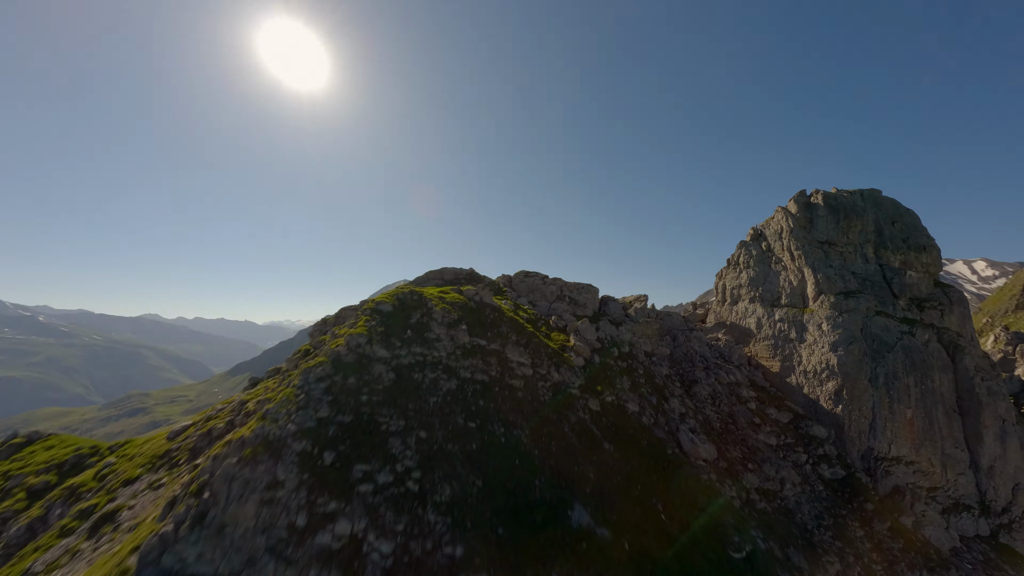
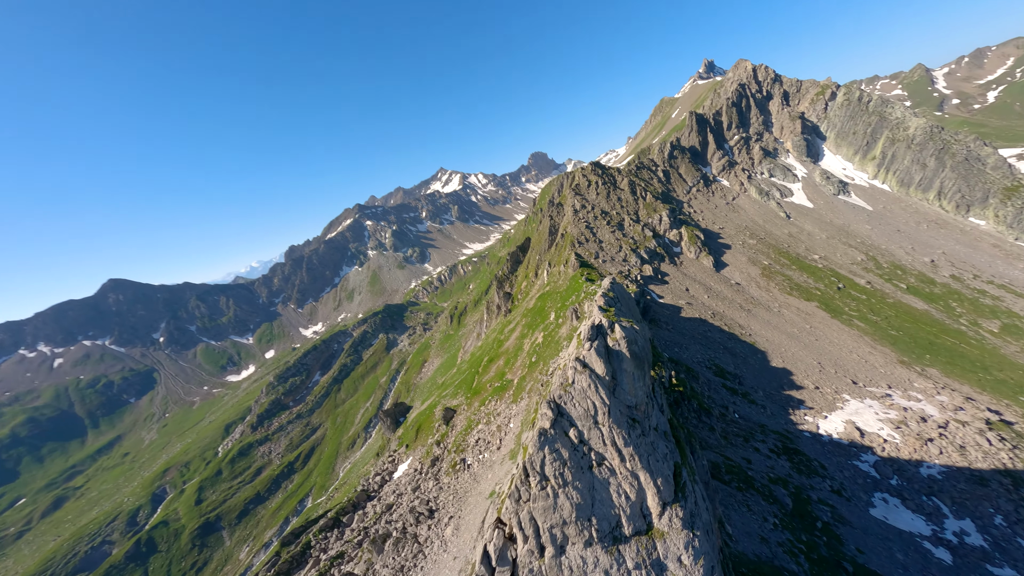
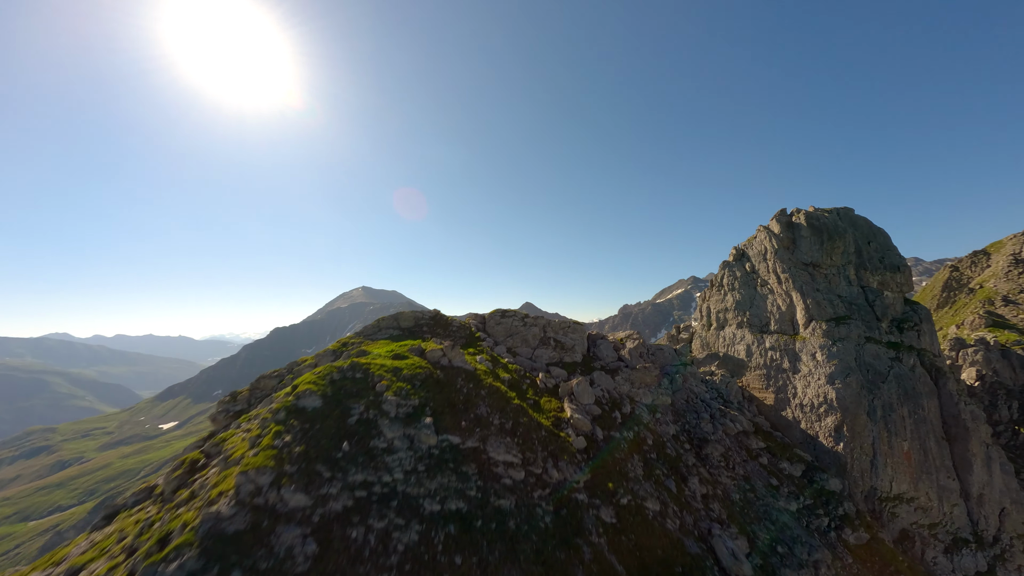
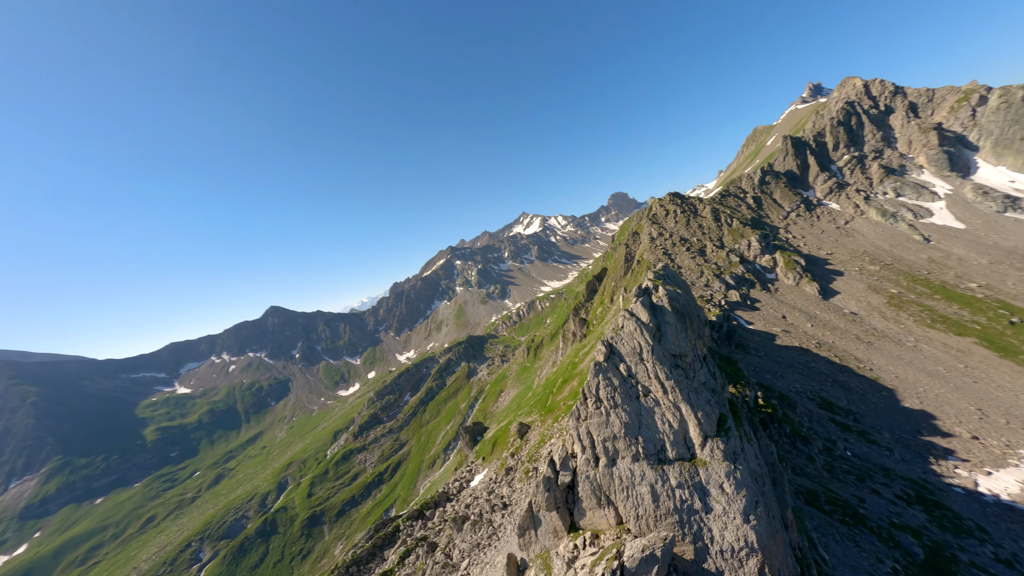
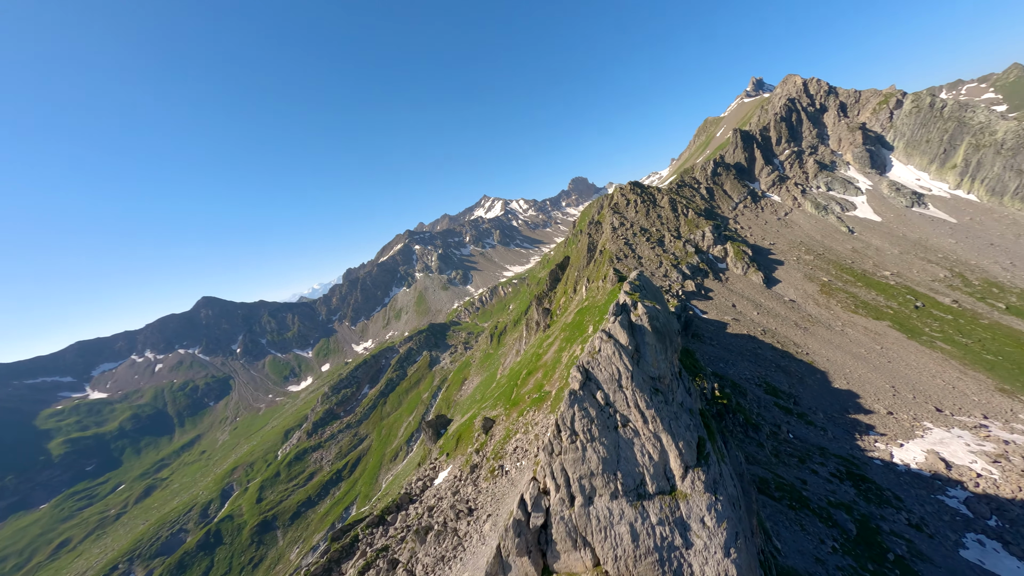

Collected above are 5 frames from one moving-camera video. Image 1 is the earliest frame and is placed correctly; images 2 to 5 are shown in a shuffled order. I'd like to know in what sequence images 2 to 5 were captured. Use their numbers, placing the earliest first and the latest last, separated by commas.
3, 4, 5, 2
